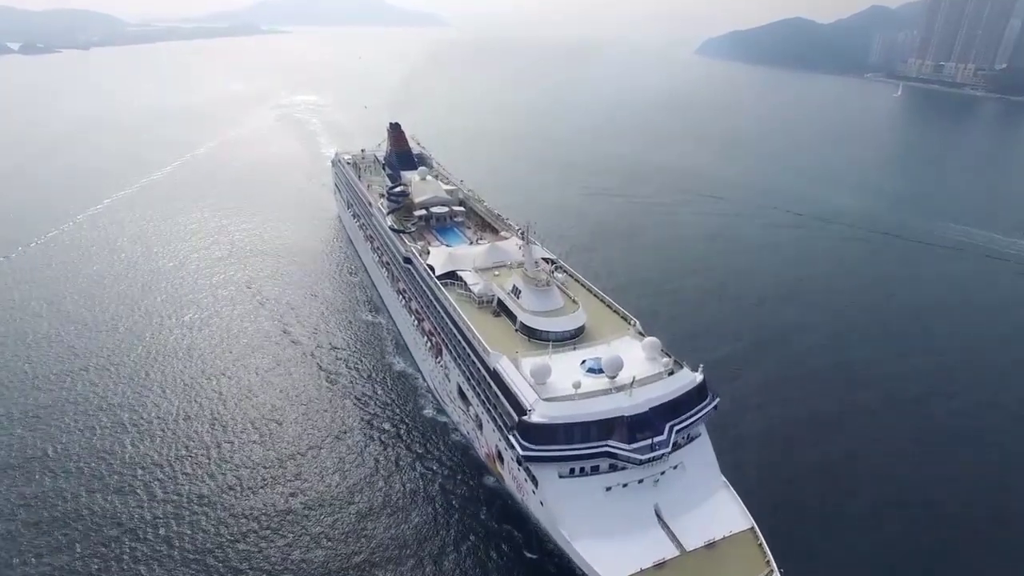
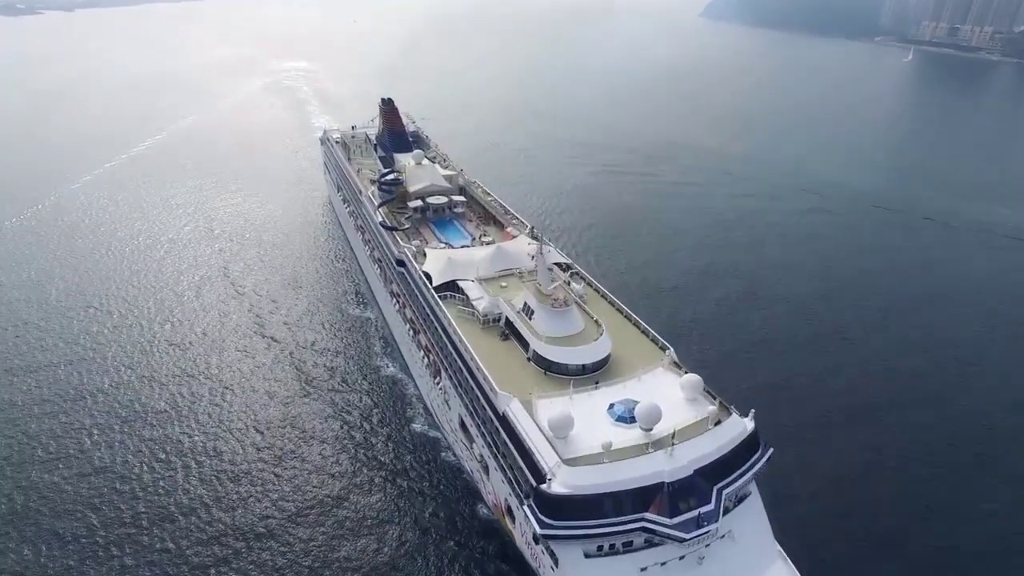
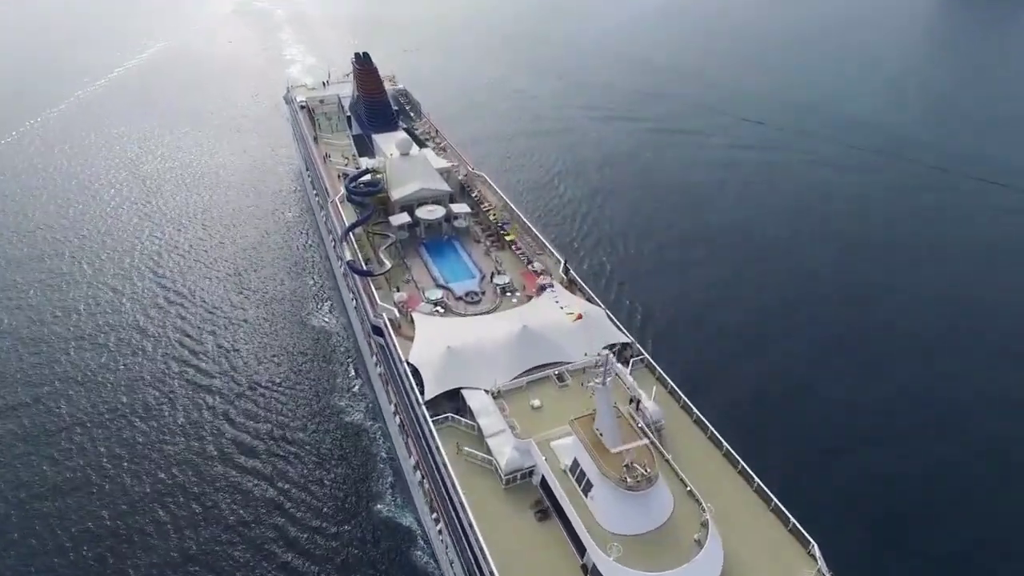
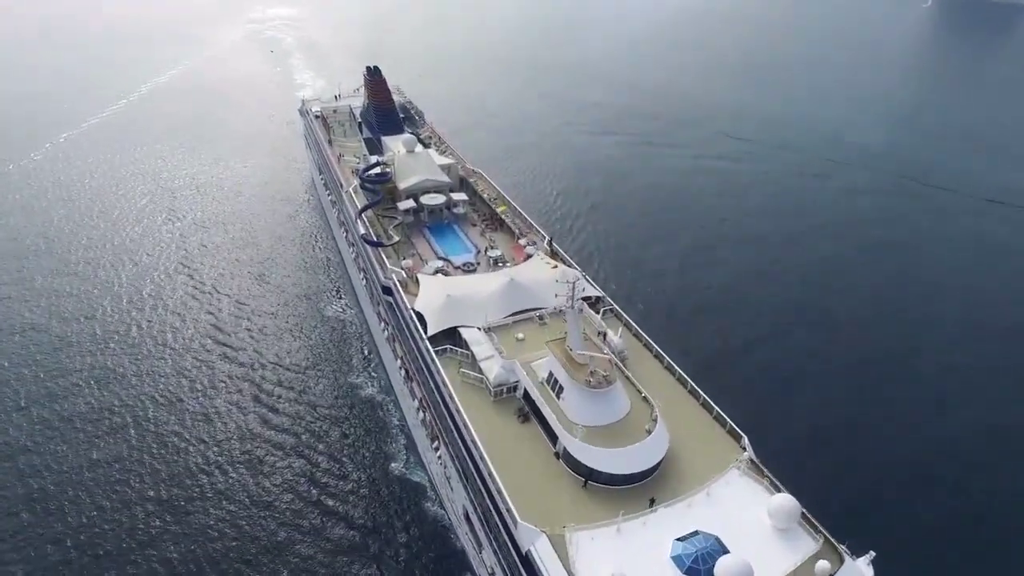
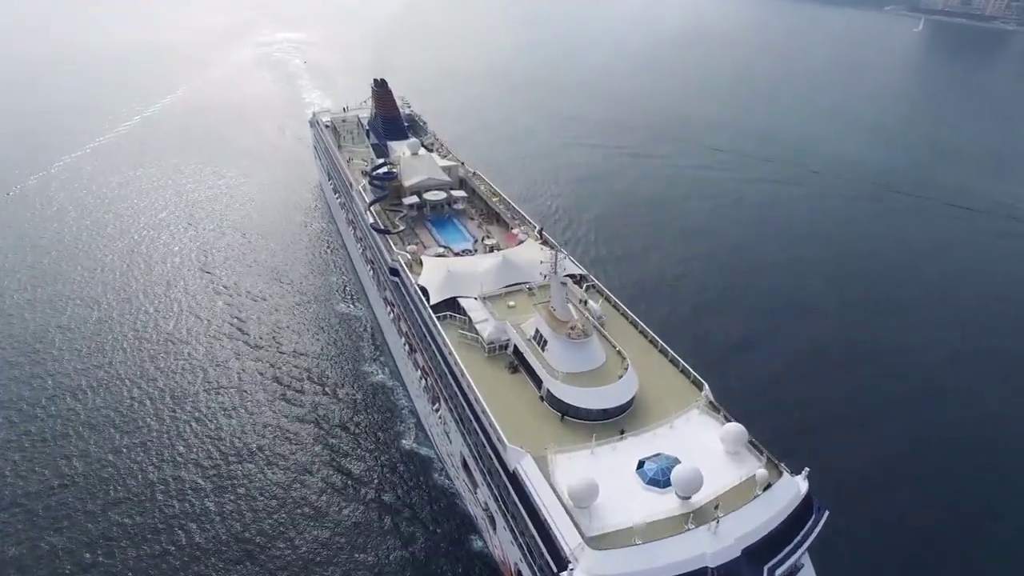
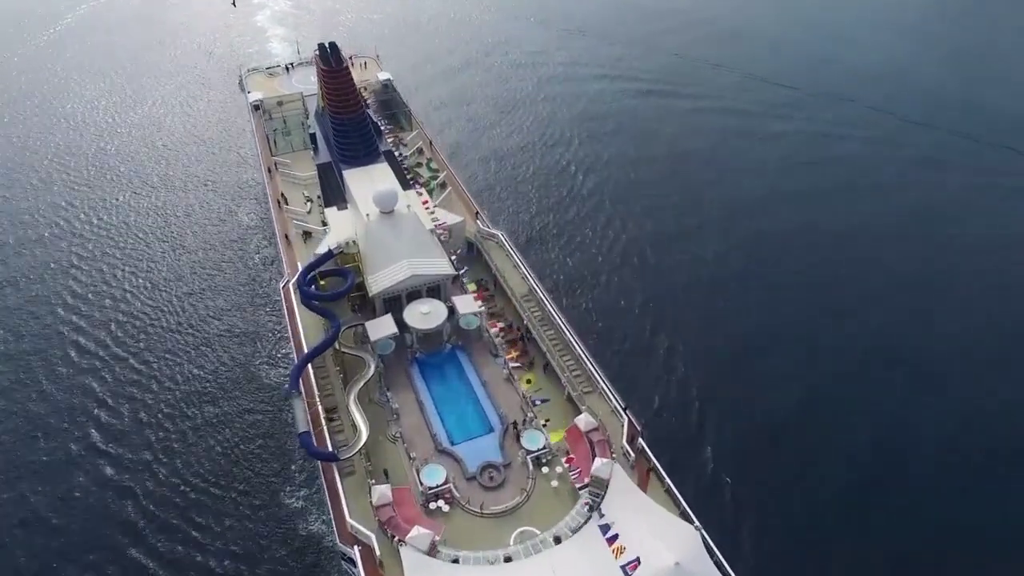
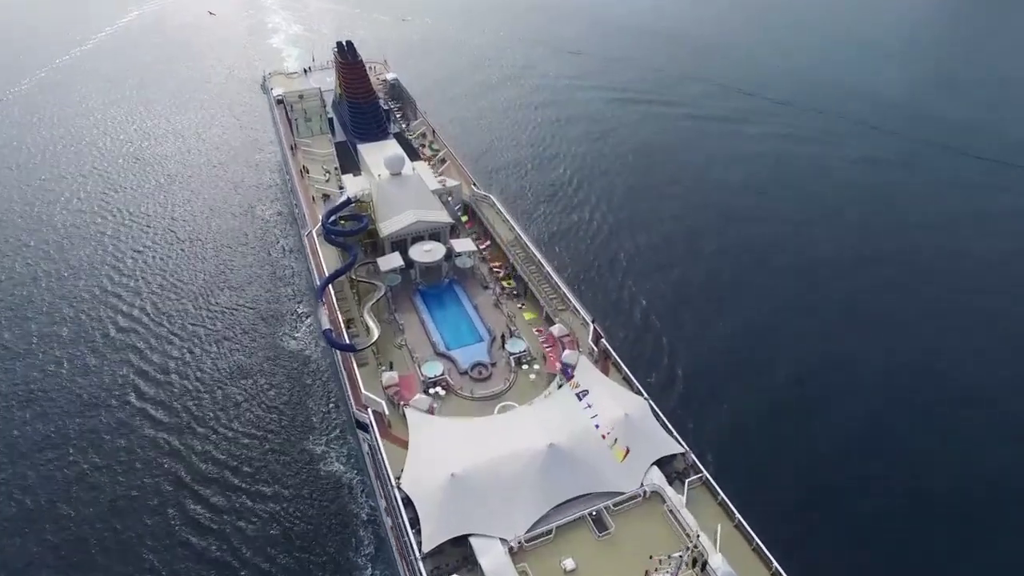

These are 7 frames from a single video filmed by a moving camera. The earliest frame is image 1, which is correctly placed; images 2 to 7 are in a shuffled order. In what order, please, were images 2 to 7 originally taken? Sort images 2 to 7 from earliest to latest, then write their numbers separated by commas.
2, 5, 4, 3, 7, 6
